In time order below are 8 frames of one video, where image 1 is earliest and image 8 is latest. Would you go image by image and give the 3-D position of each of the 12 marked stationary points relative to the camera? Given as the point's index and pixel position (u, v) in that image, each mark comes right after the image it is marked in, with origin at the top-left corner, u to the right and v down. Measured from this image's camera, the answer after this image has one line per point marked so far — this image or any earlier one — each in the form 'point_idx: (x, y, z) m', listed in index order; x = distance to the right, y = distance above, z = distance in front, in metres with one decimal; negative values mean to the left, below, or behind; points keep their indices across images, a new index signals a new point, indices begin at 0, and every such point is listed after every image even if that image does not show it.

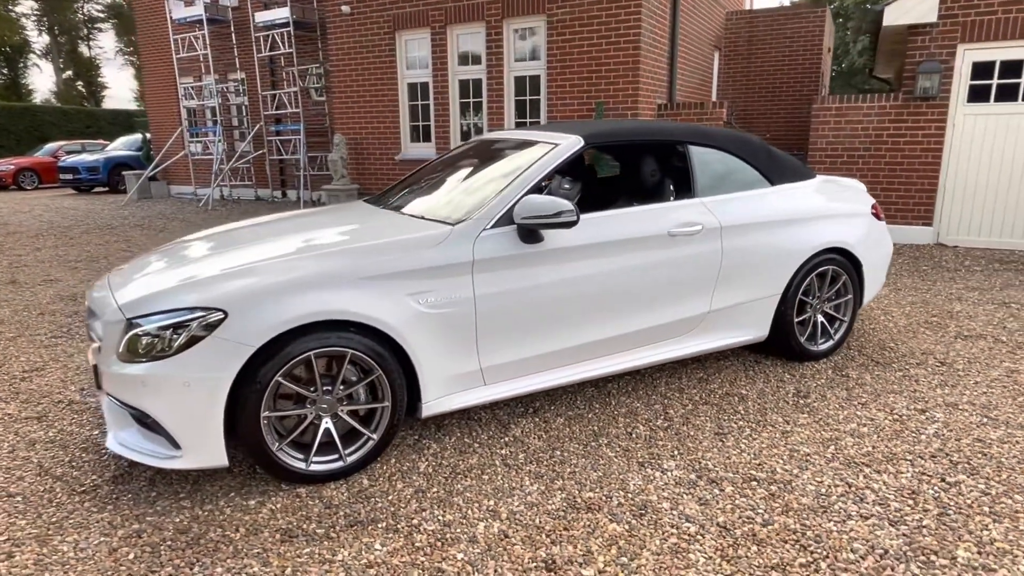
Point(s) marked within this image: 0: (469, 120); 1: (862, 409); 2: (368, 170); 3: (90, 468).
0: (-0.6, +2.5, +9.7) m
1: (+1.8, -0.6, +3.4) m
2: (-2.3, +1.9, +10.6) m
3: (-1.9, -0.8, +3.0) m
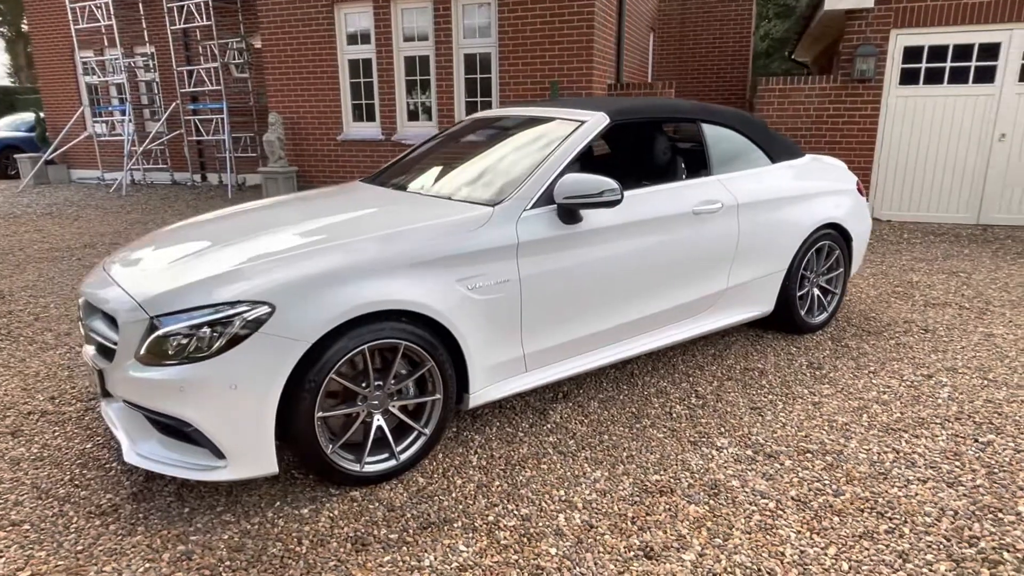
0: (-1.4, +2.7, +9.4) m
1: (+2.0, -0.5, +3.6) m
2: (-3.2, +2.1, +10.1) m
3: (-1.7, -0.8, +2.7) m
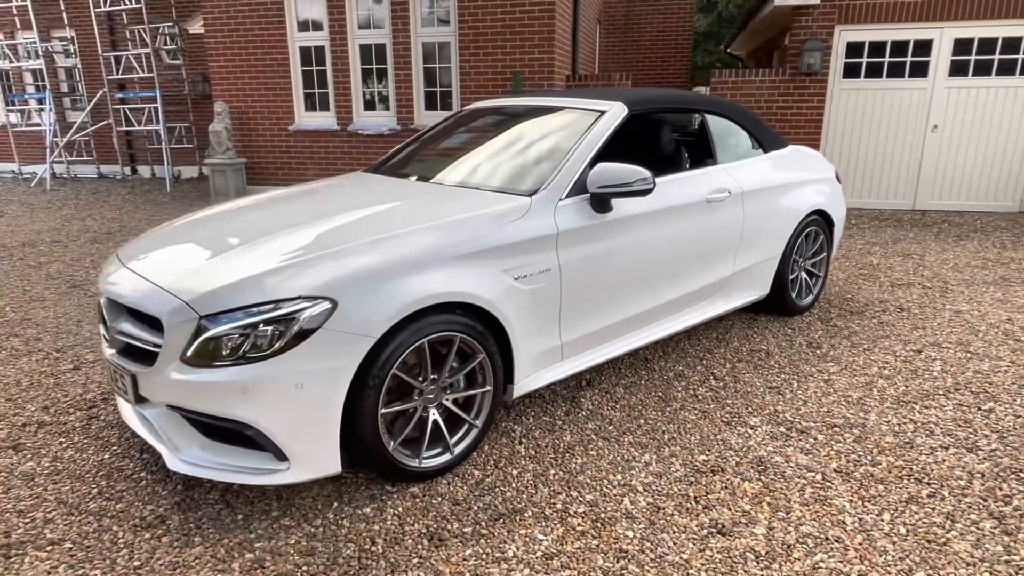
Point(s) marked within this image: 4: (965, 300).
0: (-2.0, +2.8, +9.2) m
1: (+2.1, -0.4, +3.8) m
2: (-3.8, +2.1, +9.7) m
3: (-1.4, -0.8, +2.5) m
4: (+3.4, -0.1, +4.9) m
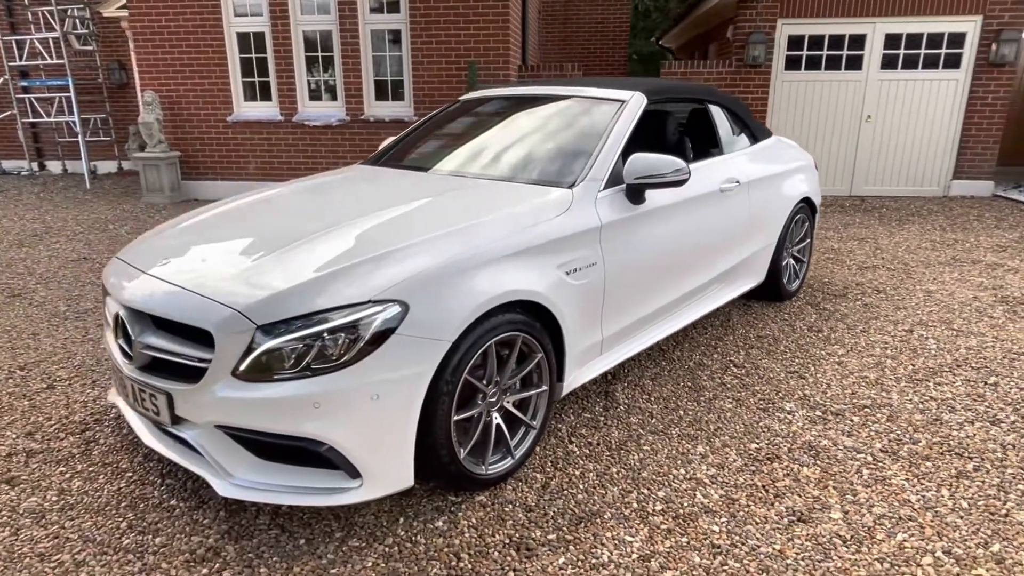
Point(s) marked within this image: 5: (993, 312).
0: (-2.6, +2.8, +8.8) m
1: (+2.2, -0.3, +4.0) m
2: (-4.4, +2.1, +9.1) m
3: (-1.2, -0.8, +2.3) m
4: (+3.3, +0.1, +5.2) m
5: (+3.2, -0.2, +4.4) m
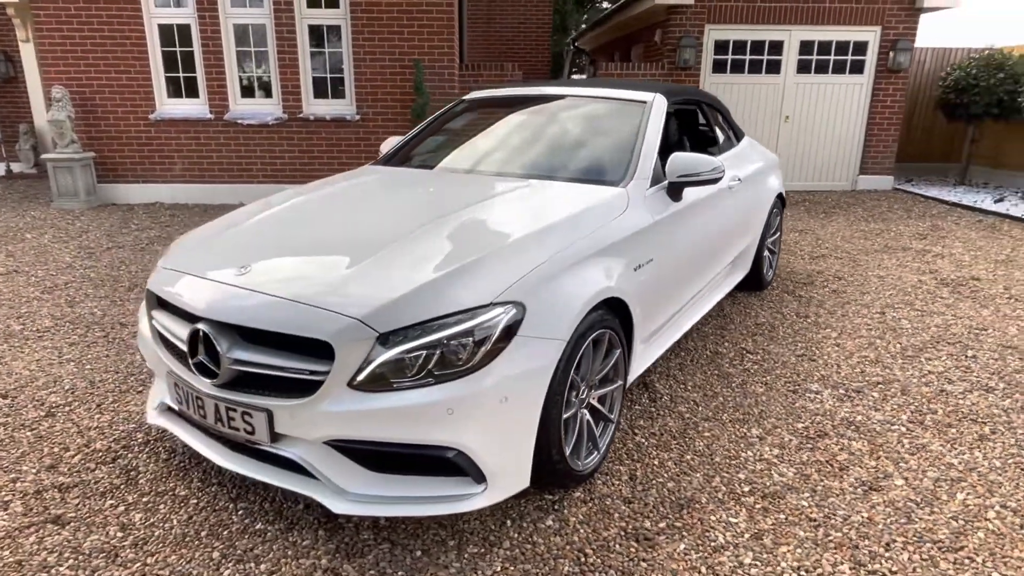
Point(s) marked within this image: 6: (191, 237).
0: (-3.3, +2.7, +8.3) m
1: (+2.2, -0.2, +4.3) m
2: (-5.2, +2.0, +8.3) m
3: (-0.8, -0.9, +2.1) m
4: (+3.2, +0.2, +5.7) m
5: (+3.2, 0.0, +4.9) m
6: (-1.4, +0.2, +2.8) m
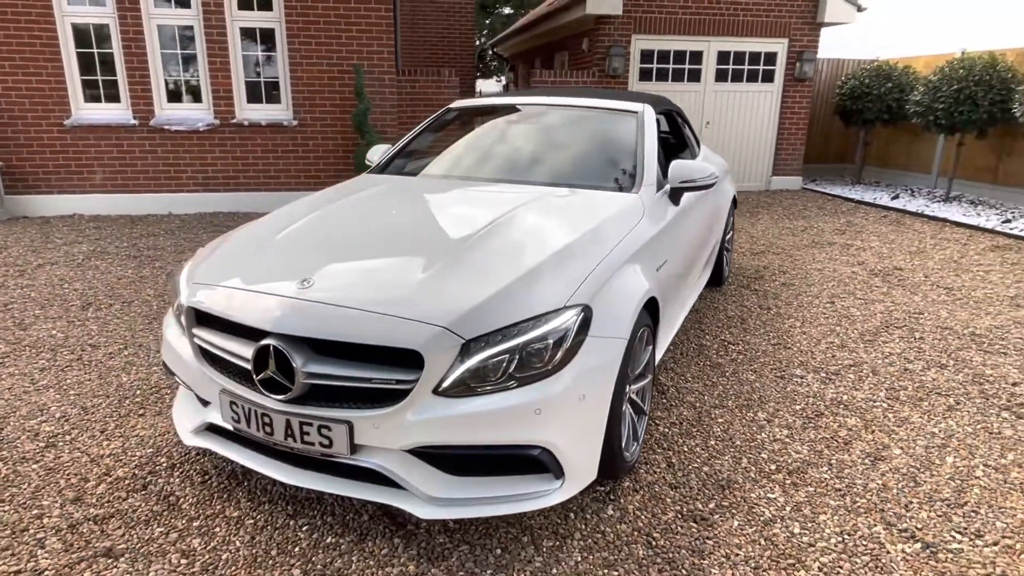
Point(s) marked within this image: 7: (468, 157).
0: (-4.0, +2.5, +7.9) m
1: (+2.1, -0.2, +4.7) m
2: (-5.8, +1.7, +7.7) m
3: (-0.5, -0.9, +2.1) m
4: (+2.8, +0.3, +6.2) m
5: (+3.0, 0.0, +5.5) m
6: (-1.2, +0.1, +2.7) m
7: (-0.2, +0.8, +3.7) m
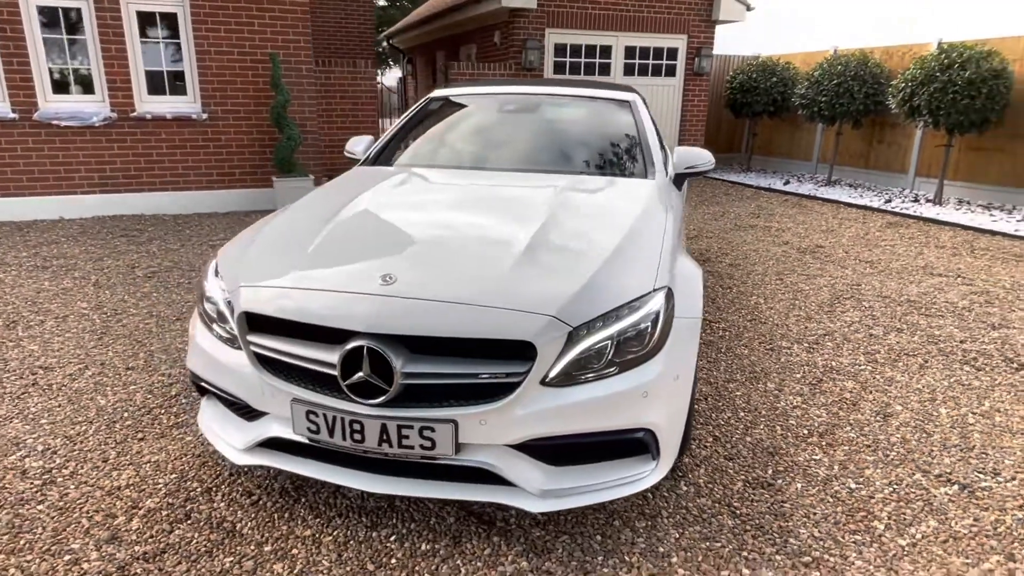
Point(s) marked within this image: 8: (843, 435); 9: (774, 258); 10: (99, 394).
0: (-4.8, +2.4, +7.1) m
1: (+1.9, 0.0, +5.1) m
2: (-6.5, +1.5, +6.5) m
3: (-0.2, -0.9, +2.1) m
4: (+2.3, +0.5, +6.7) m
5: (+2.7, +0.3, +5.9) m
6: (-1.0, +0.1, +2.4) m
7: (-0.2, +0.8, +3.7) m
8: (+1.4, -0.6, +2.9) m
9: (+2.4, +0.3, +6.0) m
10: (-2.0, -0.5, +3.2) m
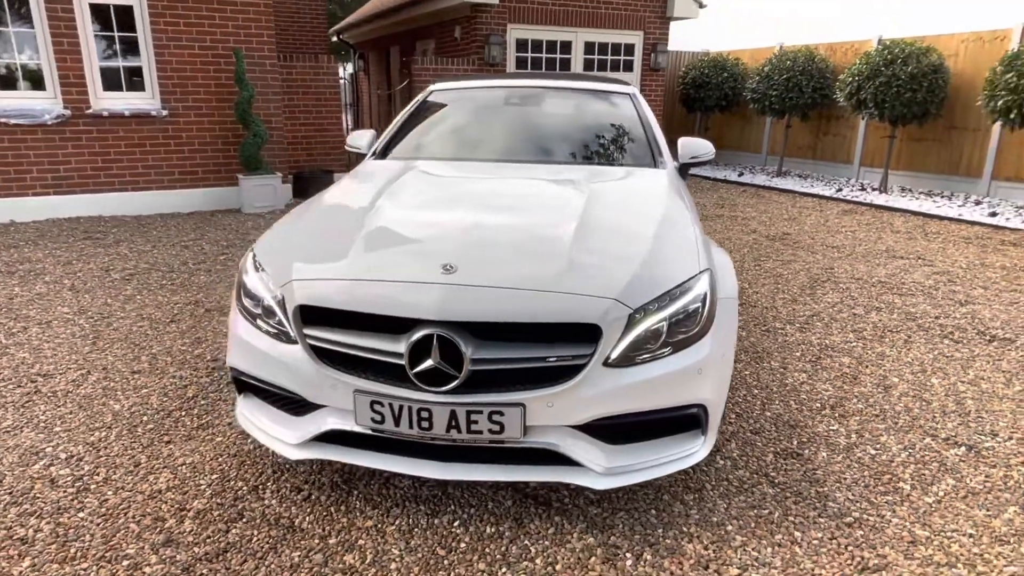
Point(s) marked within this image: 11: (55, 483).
0: (-5.1, +2.3, +6.7) m
1: (+1.9, +0.1, +5.3) m
2: (-6.7, +1.3, +6.0) m
3: (+0.1, -0.8, +2.1) m
4: (+2.1, +0.6, +6.9) m
5: (+2.5, +0.4, +6.2) m
6: (-0.8, +0.1, +2.4) m
7: (-0.2, +0.9, +3.7) m
8: (+1.6, -0.6, +3.1) m
9: (+2.2, +0.4, +6.3) m
10: (-1.9, -0.5, +3.1) m
11: (-1.7, -0.7, +2.4) m
